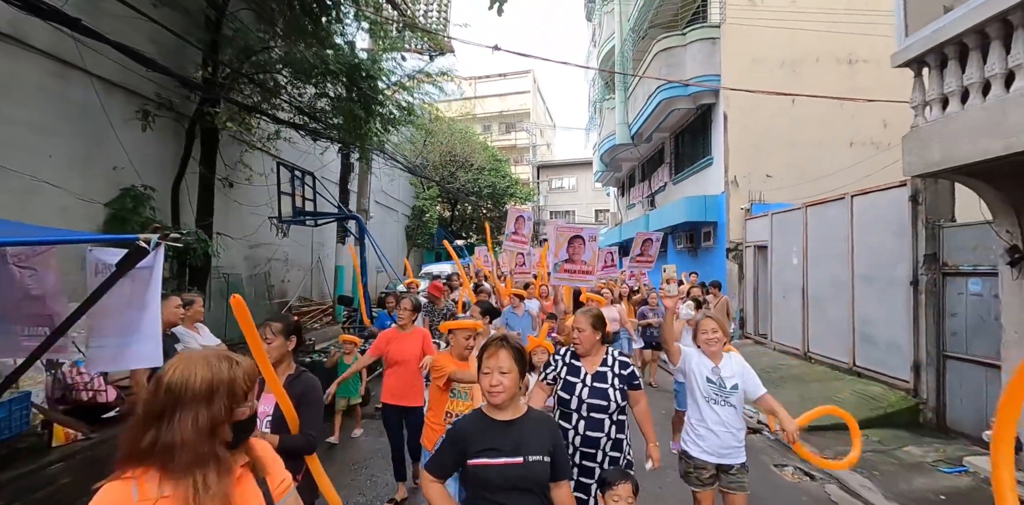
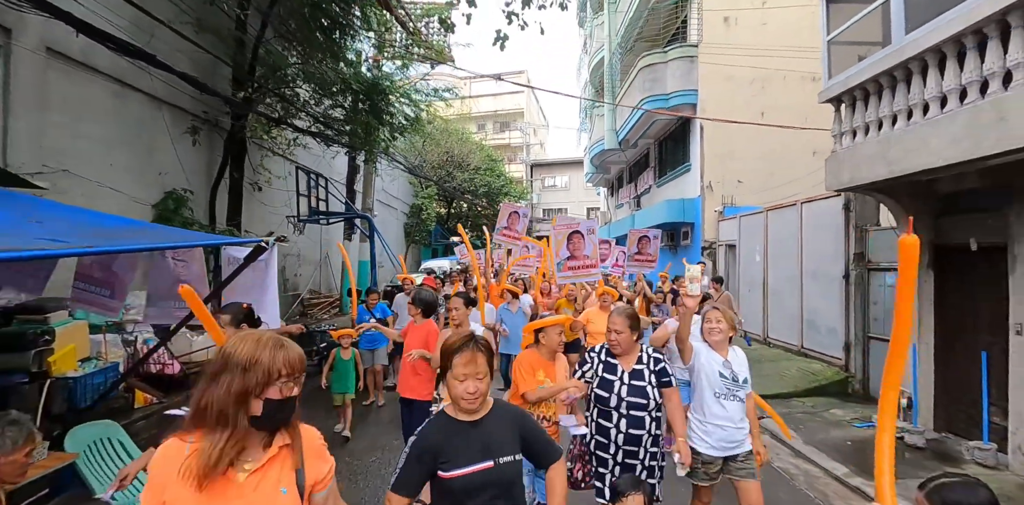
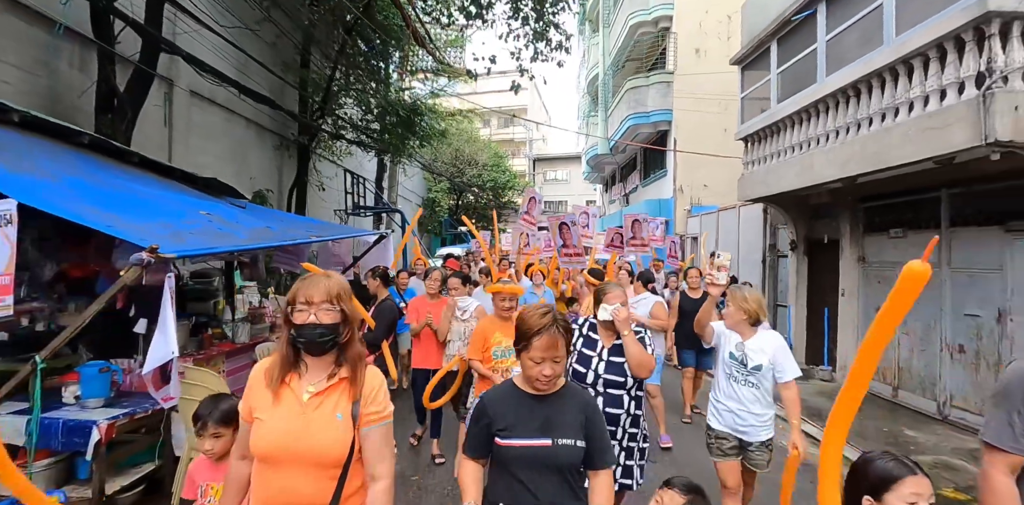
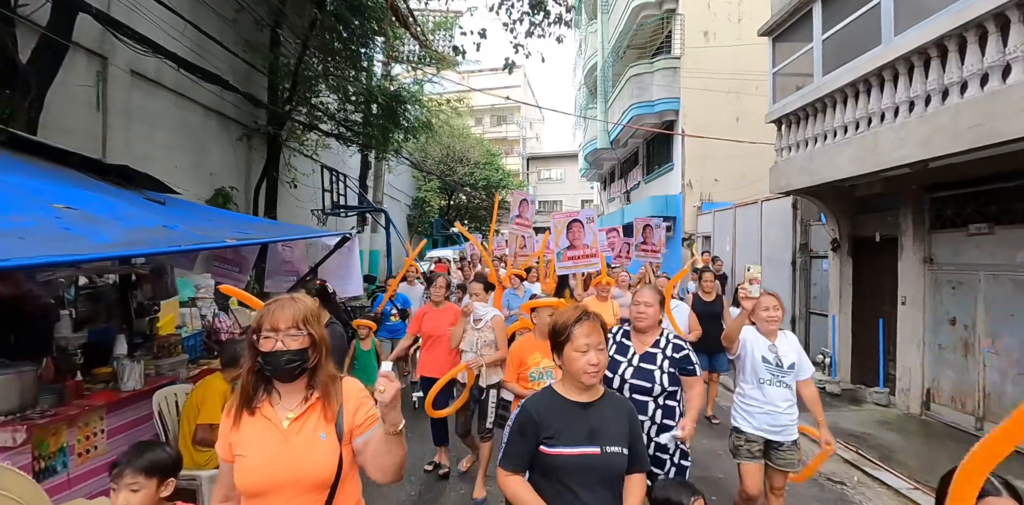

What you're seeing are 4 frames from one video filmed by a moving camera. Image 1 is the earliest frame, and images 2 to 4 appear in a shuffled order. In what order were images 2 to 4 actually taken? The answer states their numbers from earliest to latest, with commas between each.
2, 4, 3
